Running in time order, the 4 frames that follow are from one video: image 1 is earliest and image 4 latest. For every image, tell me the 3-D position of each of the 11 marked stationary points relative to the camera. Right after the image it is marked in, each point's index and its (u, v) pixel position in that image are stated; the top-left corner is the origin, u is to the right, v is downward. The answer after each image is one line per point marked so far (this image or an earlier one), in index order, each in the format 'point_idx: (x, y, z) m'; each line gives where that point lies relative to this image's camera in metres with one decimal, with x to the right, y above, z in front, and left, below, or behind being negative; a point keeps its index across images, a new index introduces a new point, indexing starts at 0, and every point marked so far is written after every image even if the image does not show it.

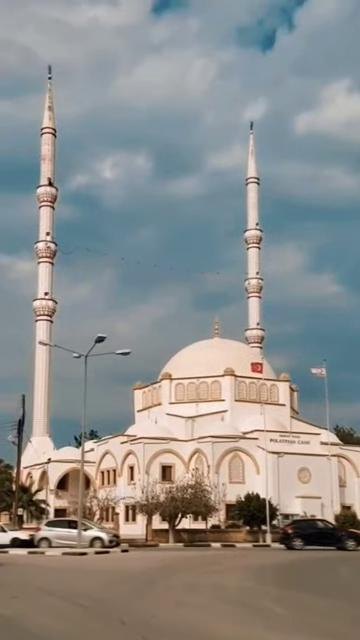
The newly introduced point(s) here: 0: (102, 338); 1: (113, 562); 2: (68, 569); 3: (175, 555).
0: (-1.7, -0.4, +16.5) m
1: (-1.3, -5.0, +15.8) m
2: (-2.2, -4.8, +14.8) m
3: (-0.1, -5.4, +17.5) m
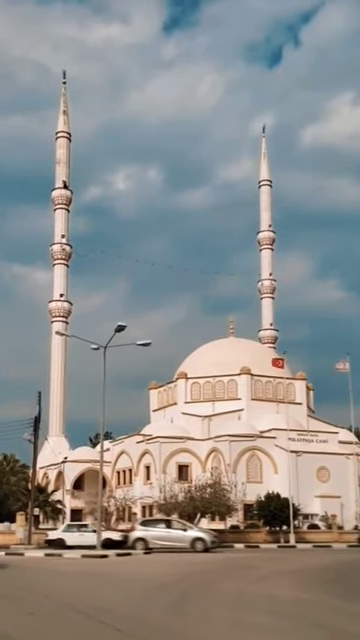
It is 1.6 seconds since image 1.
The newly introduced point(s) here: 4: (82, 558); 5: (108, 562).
0: (-1.2, -0.2, +15.6) m
1: (-0.8, -4.7, +14.9) m
2: (-1.7, -4.6, +13.8) m
3: (+0.4, -5.1, +16.6) m
4: (-1.9, -4.7, +15.2) m
5: (-1.4, -4.7, +14.8) m
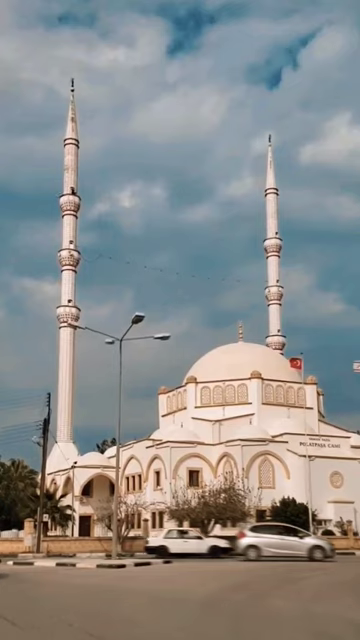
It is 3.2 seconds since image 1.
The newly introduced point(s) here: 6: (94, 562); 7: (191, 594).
0: (-0.8, 0.0, +14.4) m
1: (-0.4, -4.5, +13.7) m
2: (-1.3, -4.4, +12.7) m
3: (+0.9, -4.9, +15.4) m
4: (-1.5, -4.5, +14.0) m
5: (-1.0, -4.5, +13.6) m
6: (-1.7, -4.7, +14.7) m
7: (+0.2, -4.1, +11.6) m
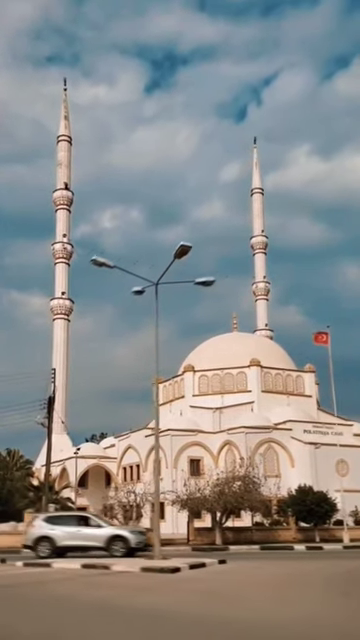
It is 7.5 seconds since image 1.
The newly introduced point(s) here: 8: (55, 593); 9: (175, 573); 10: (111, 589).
0: (0.0, +1.0, +11.3) m
1: (+0.4, -3.6, +10.6) m
2: (-0.4, -3.4, +9.6) m
3: (+1.7, -3.9, +12.3) m
4: (-0.7, -3.6, +10.9) m
5: (-0.1, -3.5, +10.6) m
6: (-0.8, -3.7, +11.6) m
7: (+1.0, -3.2, +8.5) m
8: (-1.7, -3.5, +9.8) m
9: (-0.1, -3.6, +11.0) m
10: (-1.0, -3.6, +10.4) m
